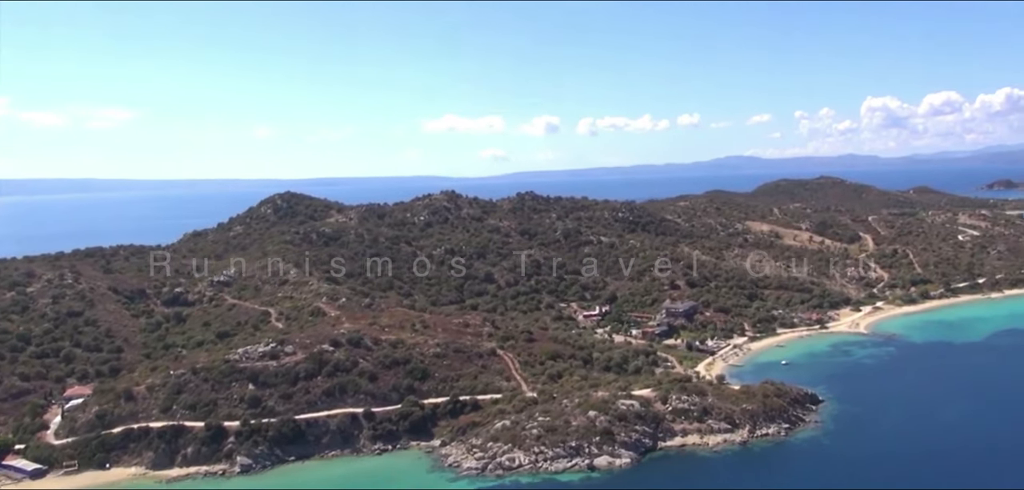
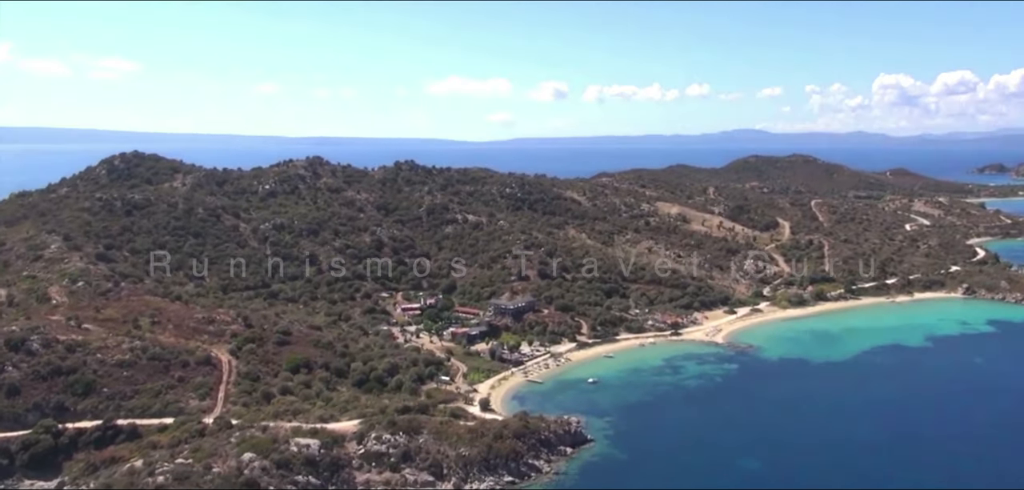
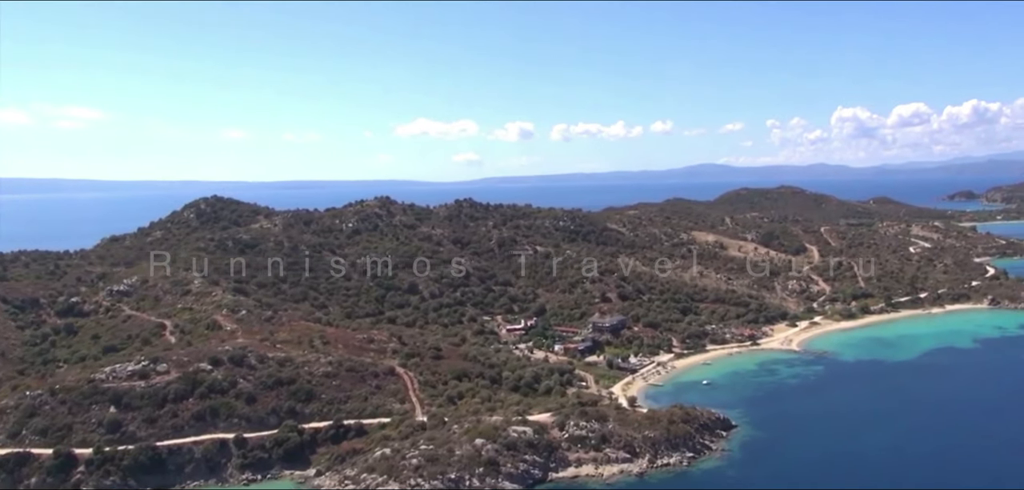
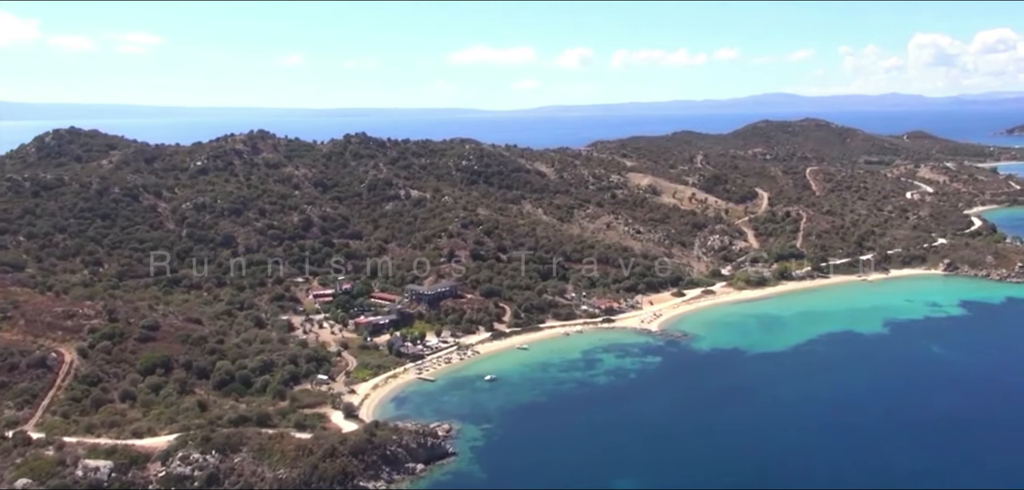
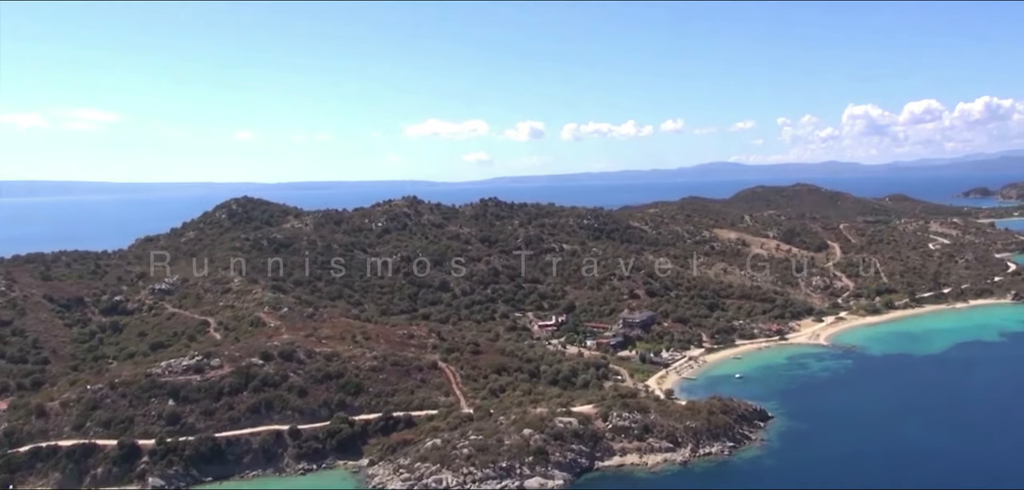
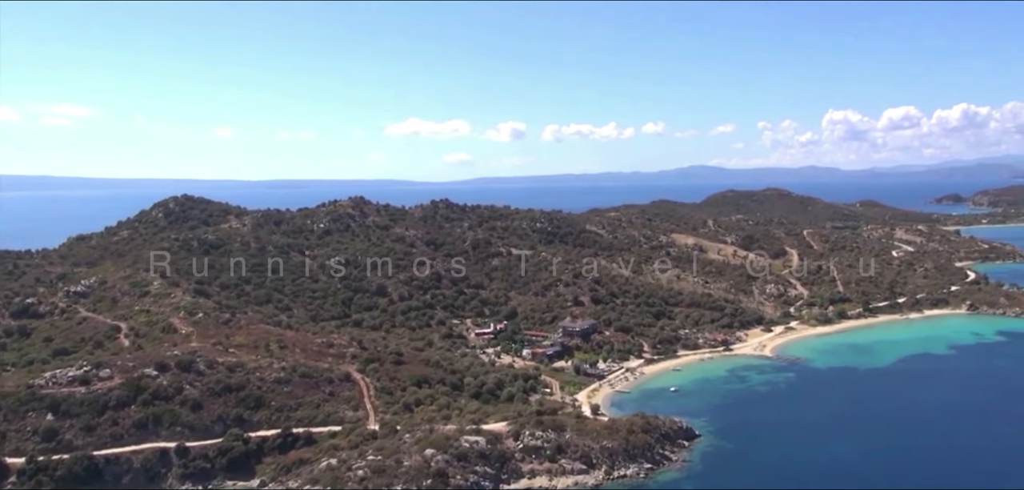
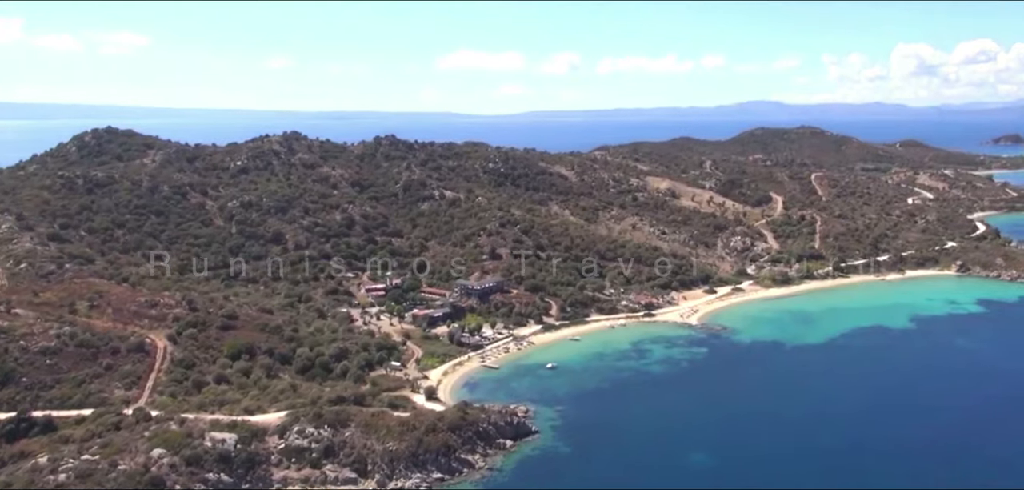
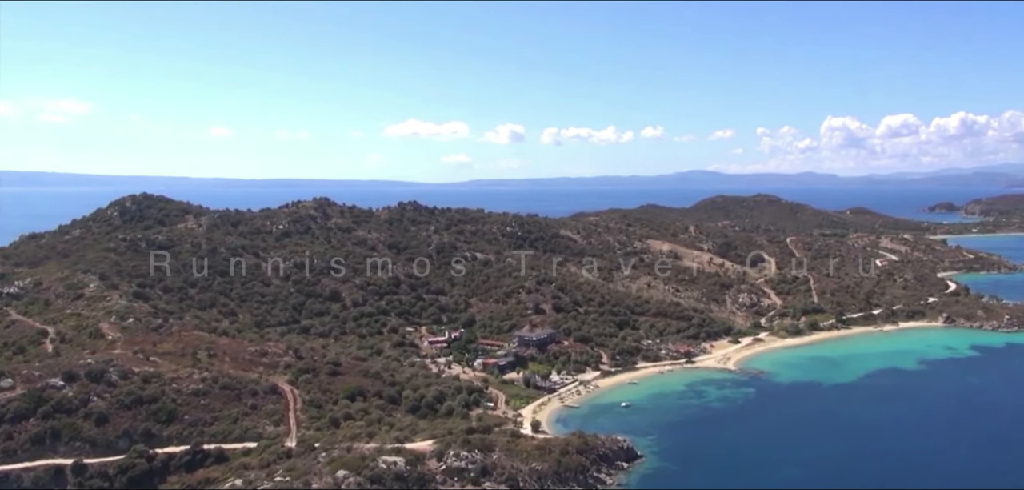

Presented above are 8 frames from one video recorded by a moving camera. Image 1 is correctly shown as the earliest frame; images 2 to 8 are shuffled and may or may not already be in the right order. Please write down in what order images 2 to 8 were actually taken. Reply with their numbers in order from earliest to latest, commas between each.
5, 3, 6, 8, 2, 7, 4
